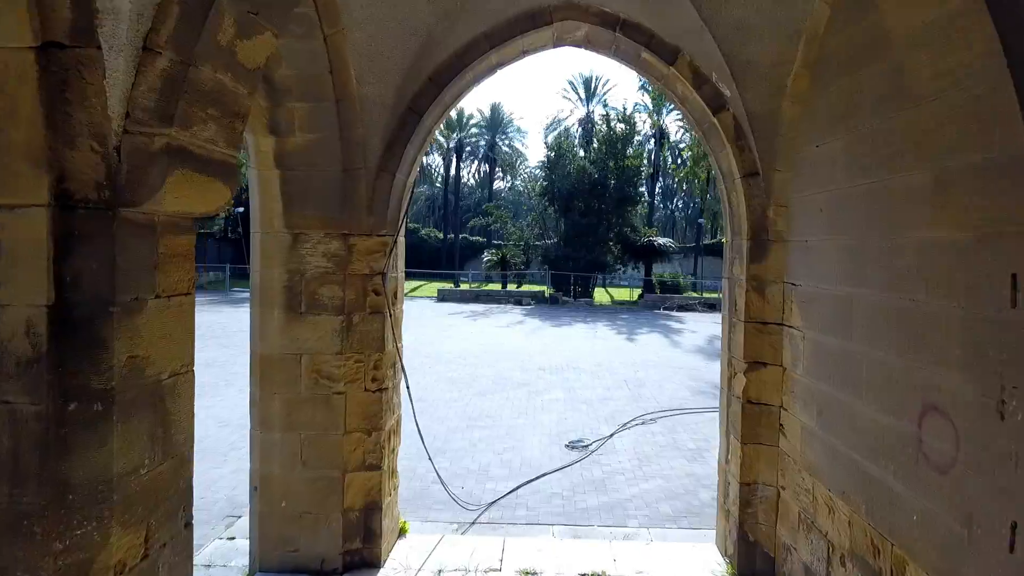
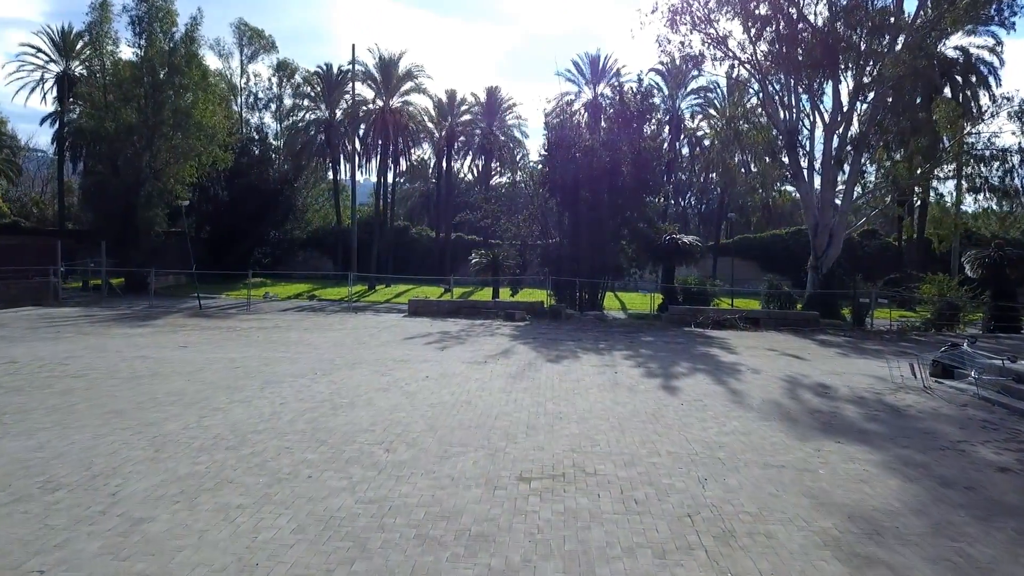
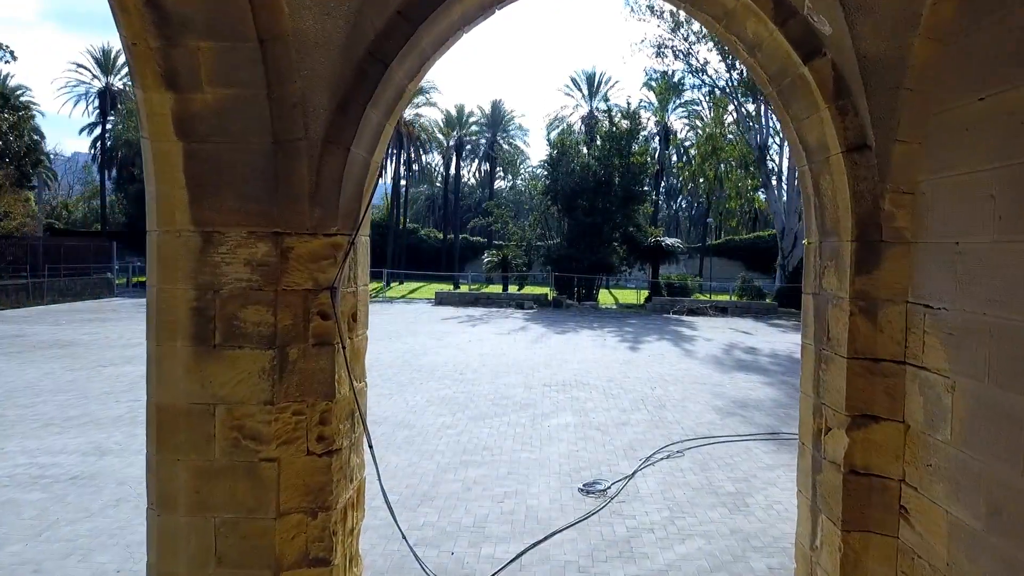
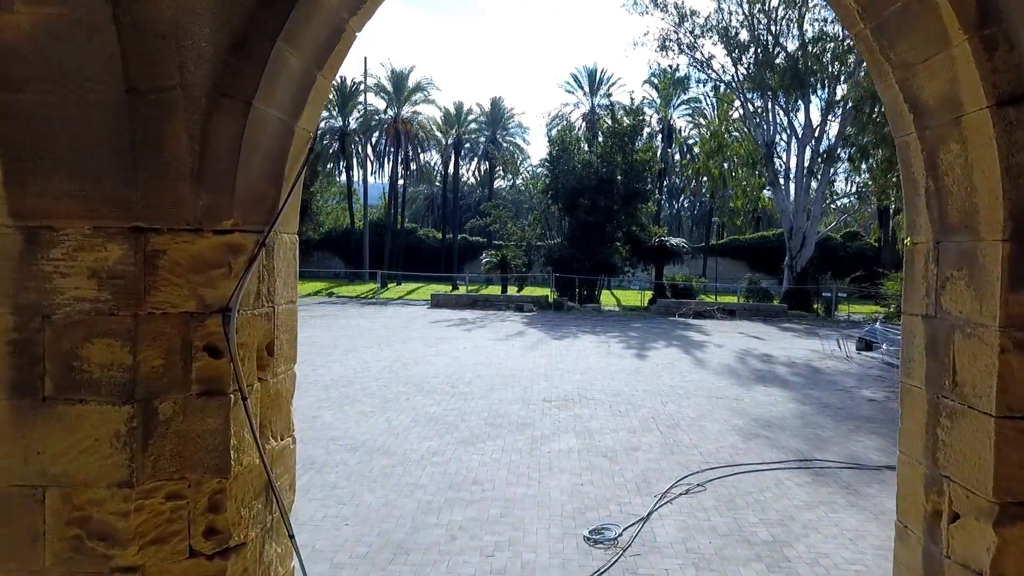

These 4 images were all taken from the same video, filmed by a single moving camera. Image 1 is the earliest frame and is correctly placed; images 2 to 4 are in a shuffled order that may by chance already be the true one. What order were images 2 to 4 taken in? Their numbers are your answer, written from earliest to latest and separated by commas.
3, 4, 2
